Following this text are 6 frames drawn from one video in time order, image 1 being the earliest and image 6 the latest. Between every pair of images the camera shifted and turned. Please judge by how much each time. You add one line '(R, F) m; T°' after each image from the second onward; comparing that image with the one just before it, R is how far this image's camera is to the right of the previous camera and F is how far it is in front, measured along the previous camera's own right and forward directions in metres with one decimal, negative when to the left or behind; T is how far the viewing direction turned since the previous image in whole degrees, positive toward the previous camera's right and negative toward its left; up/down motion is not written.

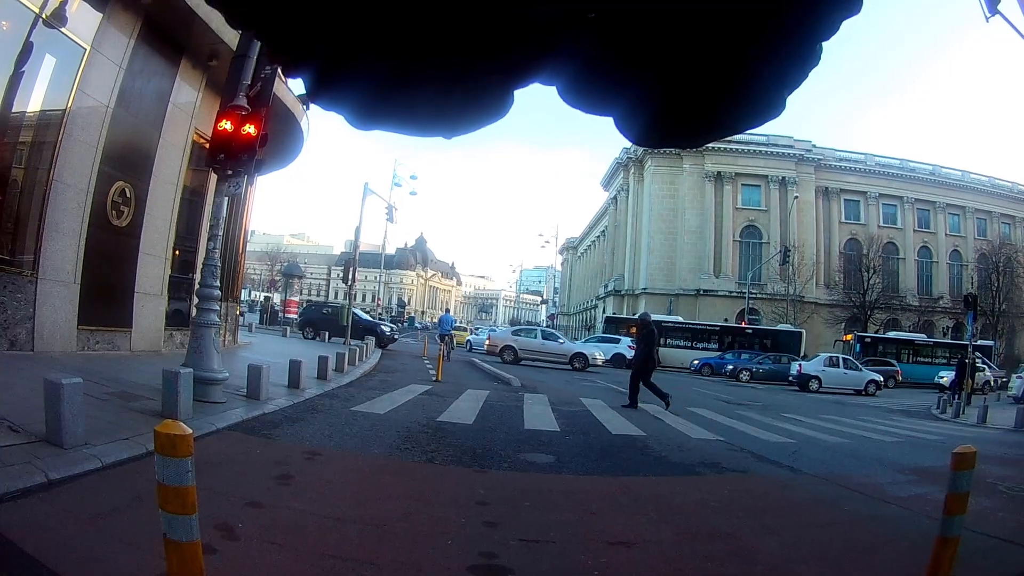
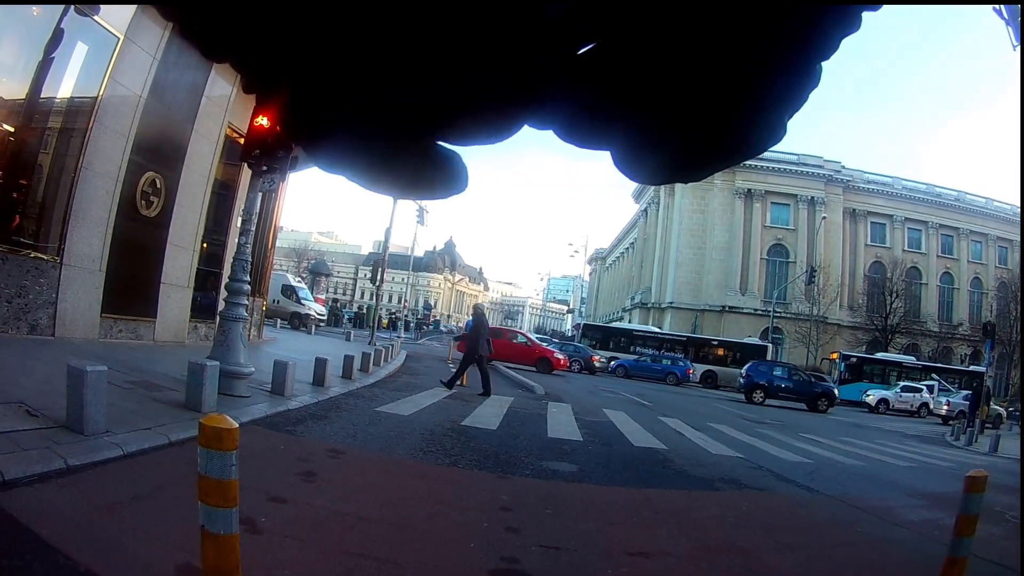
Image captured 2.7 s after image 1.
(0.0, 0.0) m; -3°
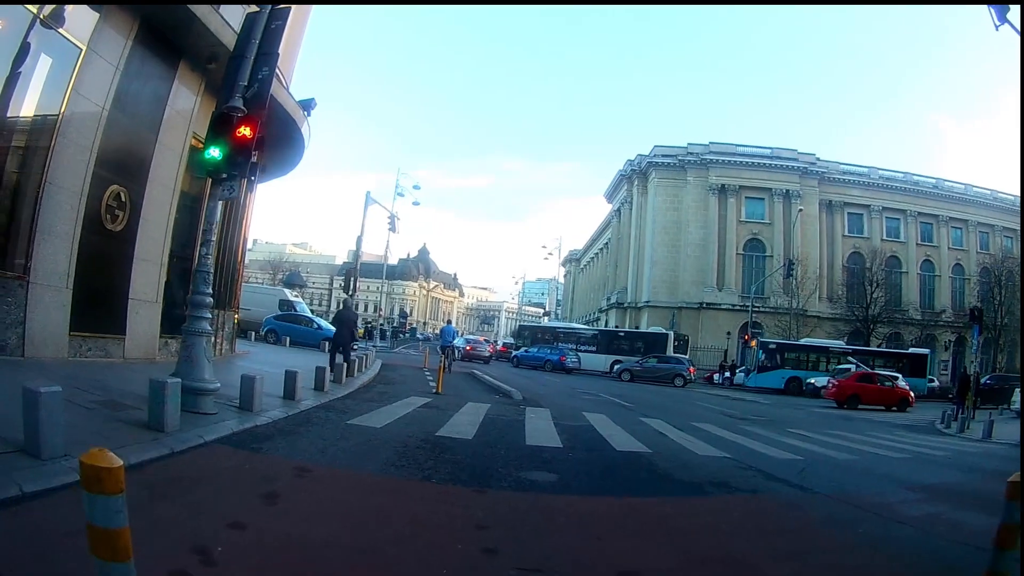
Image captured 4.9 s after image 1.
(0.0, +0.2) m; +2°
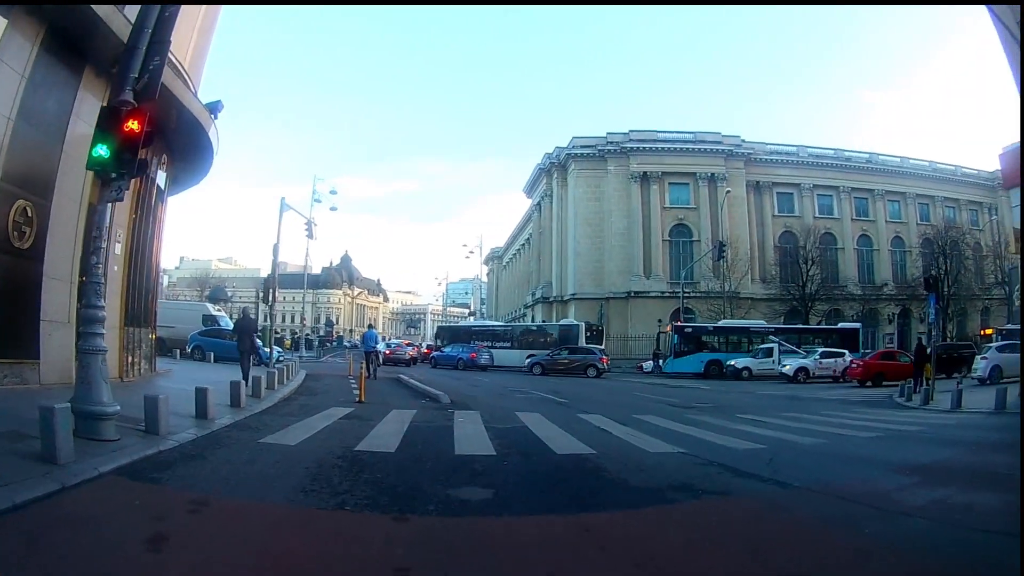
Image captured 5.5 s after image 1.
(+0.1, +0.6) m; +7°
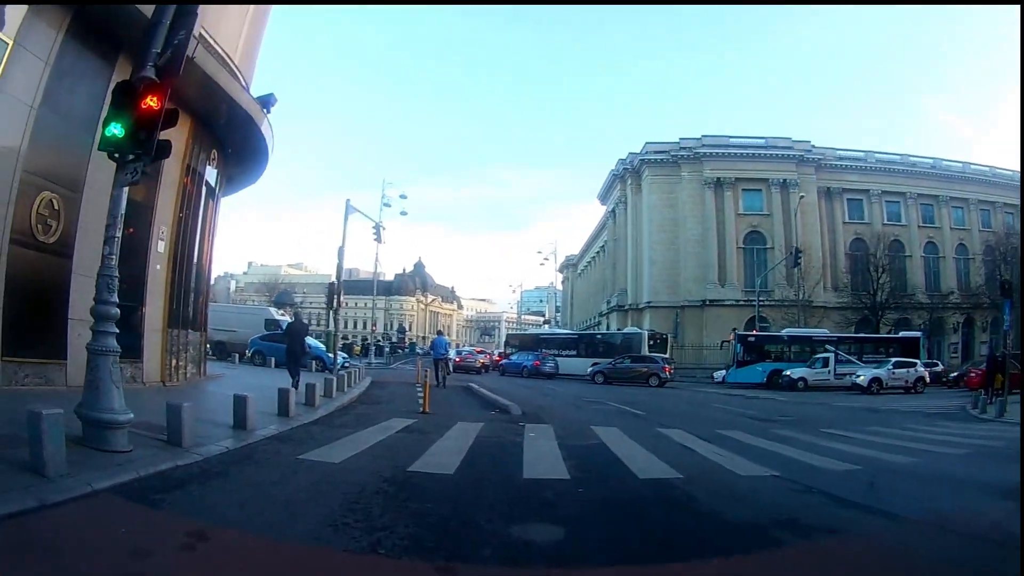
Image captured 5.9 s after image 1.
(0.0, +0.7) m; -7°
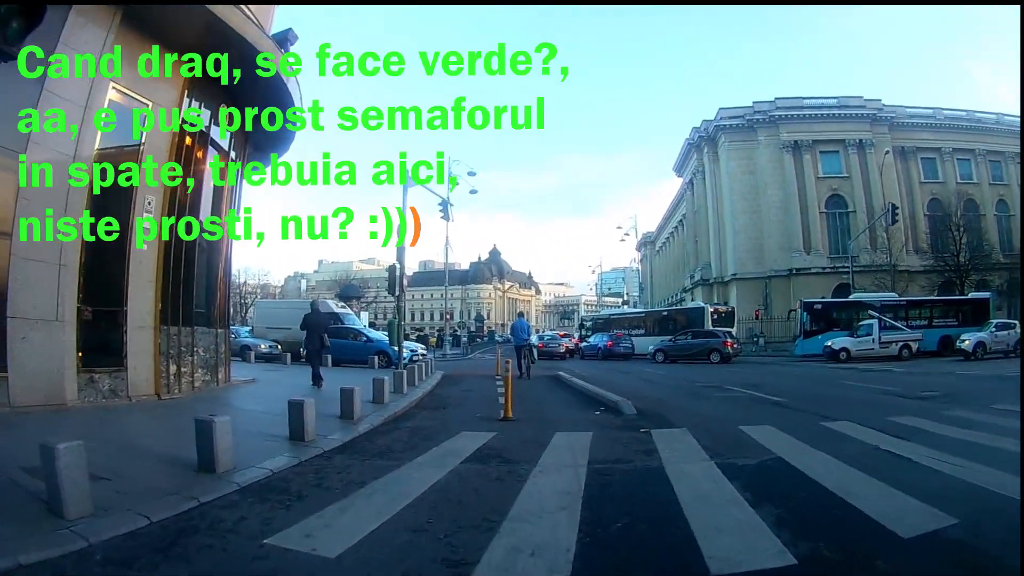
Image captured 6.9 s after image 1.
(-0.3, +2.6) m; -7°
